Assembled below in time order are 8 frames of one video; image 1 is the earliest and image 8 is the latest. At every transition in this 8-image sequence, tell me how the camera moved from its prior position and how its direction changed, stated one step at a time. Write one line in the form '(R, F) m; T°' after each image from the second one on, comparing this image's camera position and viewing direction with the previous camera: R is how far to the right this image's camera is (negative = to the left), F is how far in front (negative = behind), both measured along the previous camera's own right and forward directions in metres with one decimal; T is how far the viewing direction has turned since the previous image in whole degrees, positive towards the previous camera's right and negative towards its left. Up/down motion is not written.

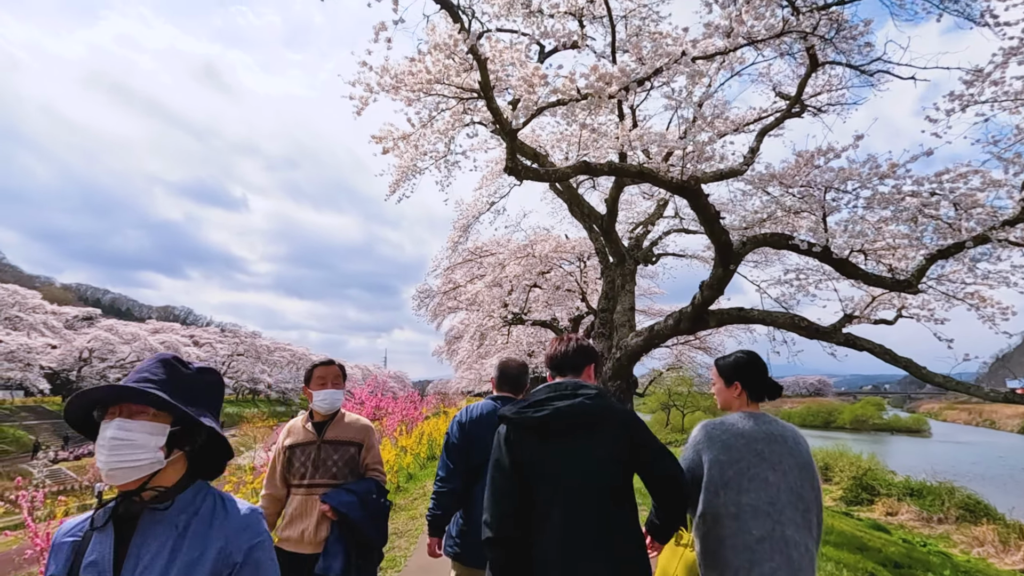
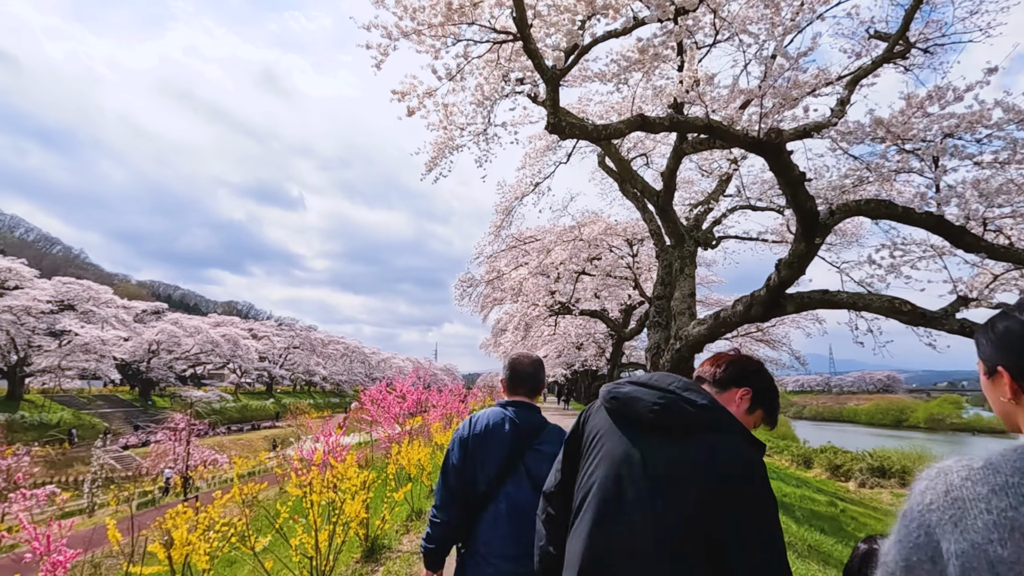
(0.0, +0.8) m; -5°
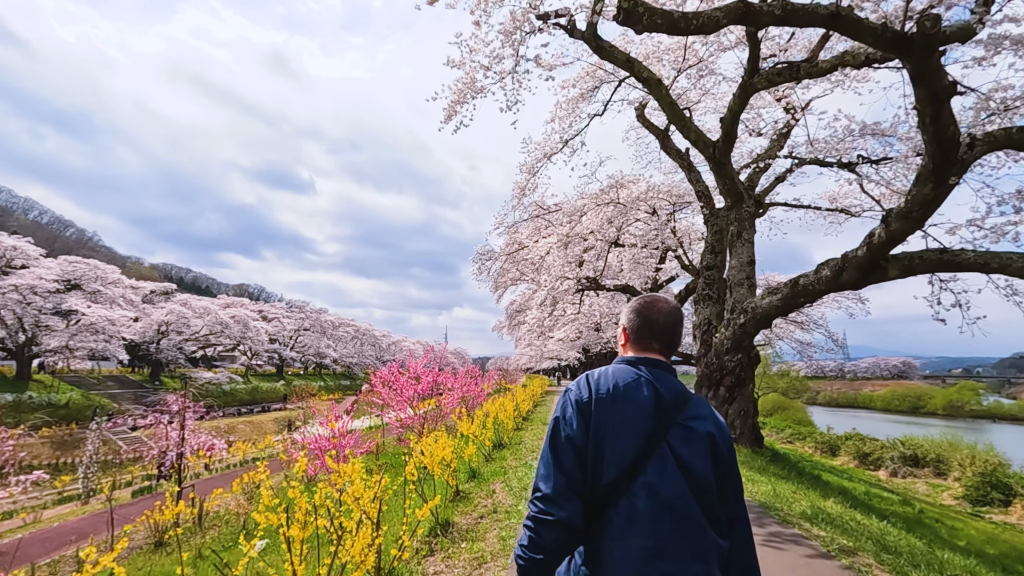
(-0.3, +1.2) m; -1°
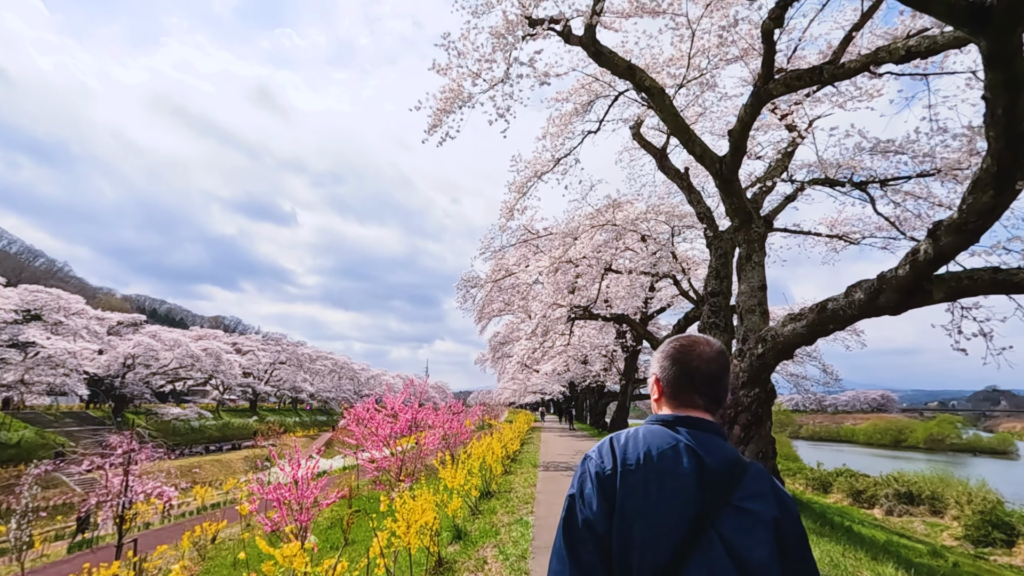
(-0.1, +0.8) m; +2°
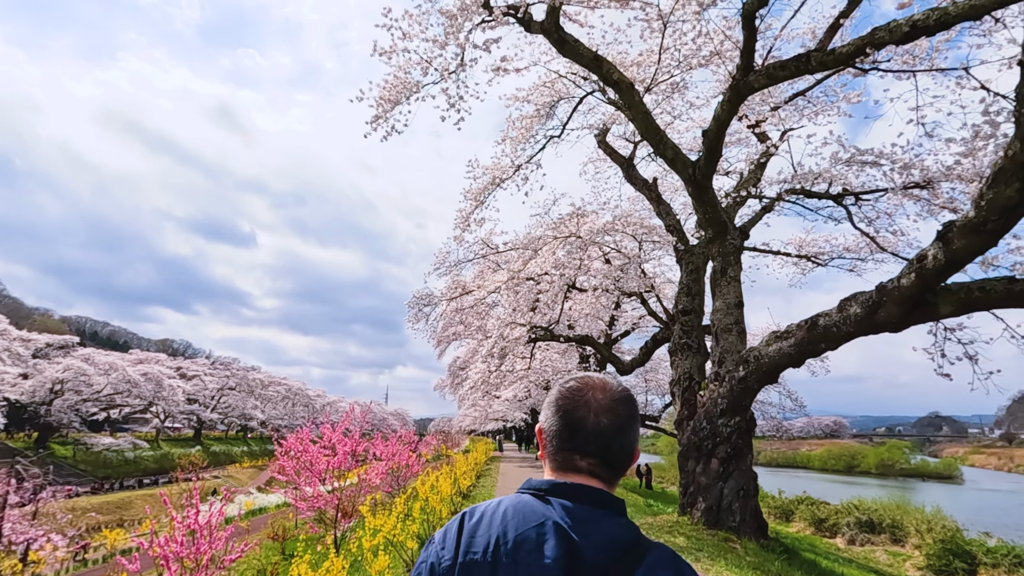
(+0.2, +0.8) m; +4°
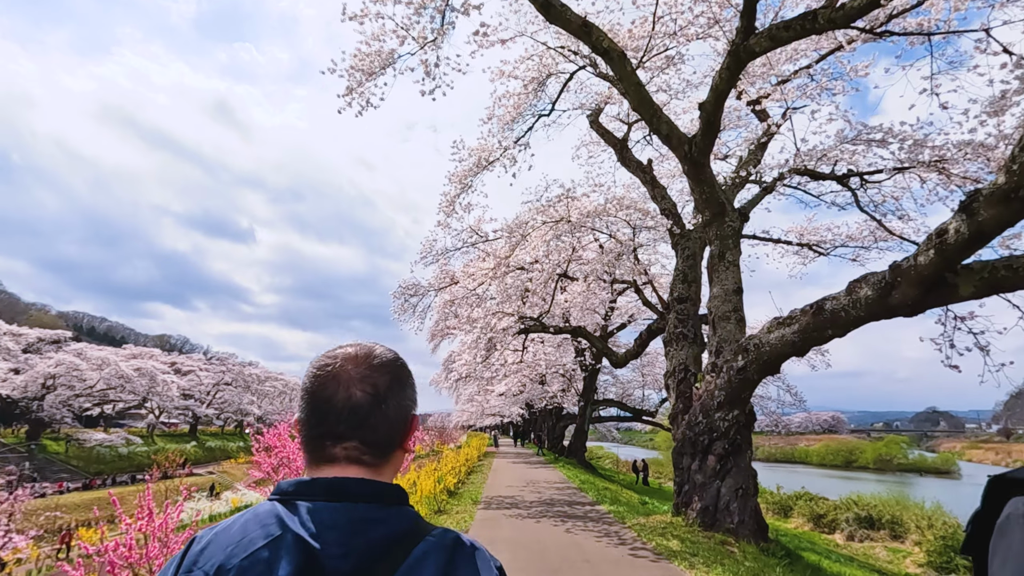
(+0.2, +0.4) m; 0°
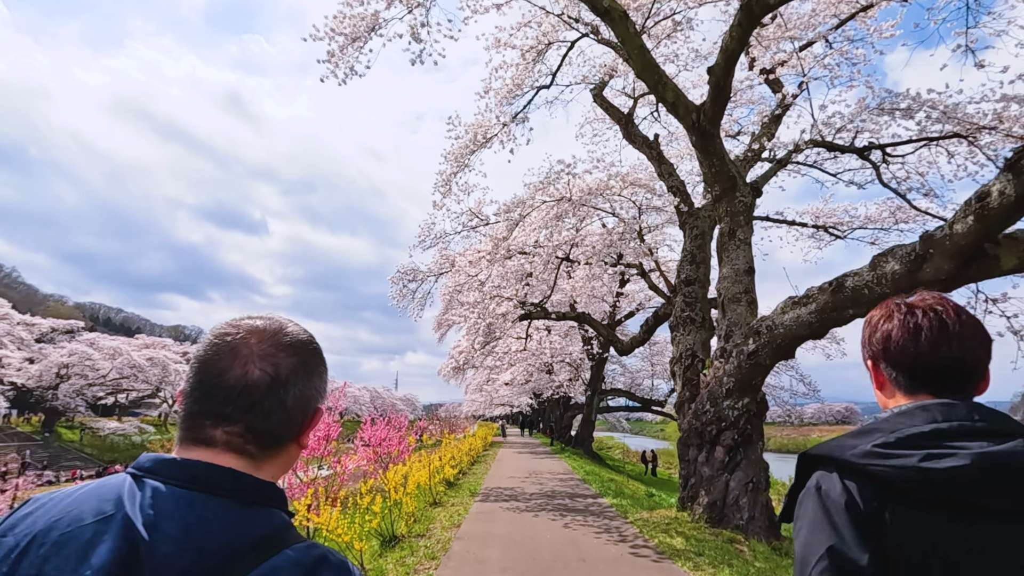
(+0.2, +0.4) m; -1°
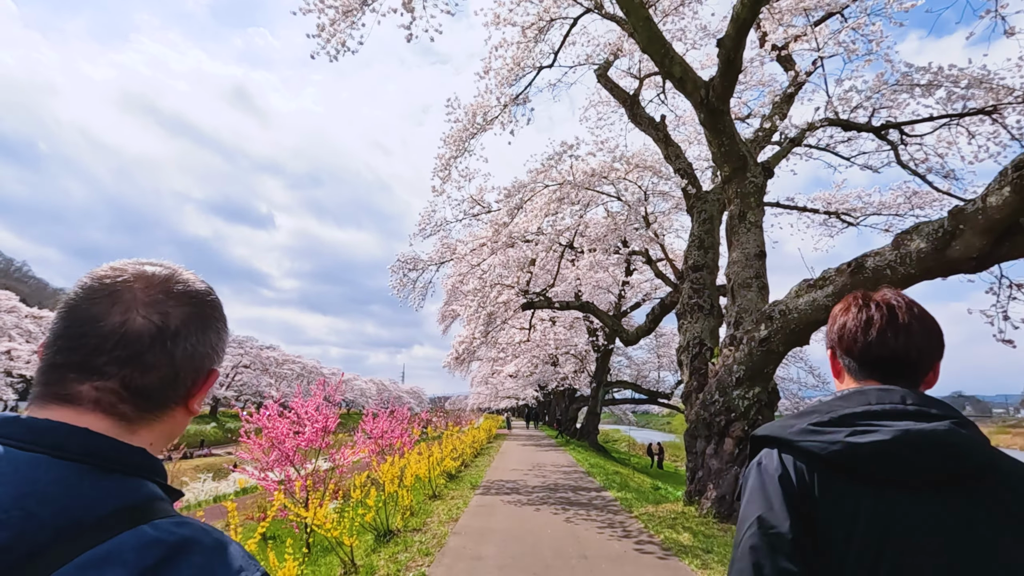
(+0.1, +0.2) m; -1°
